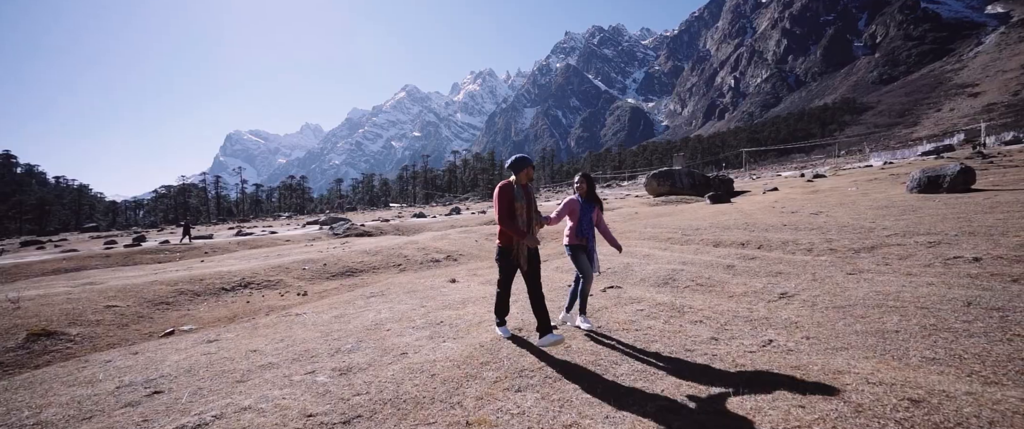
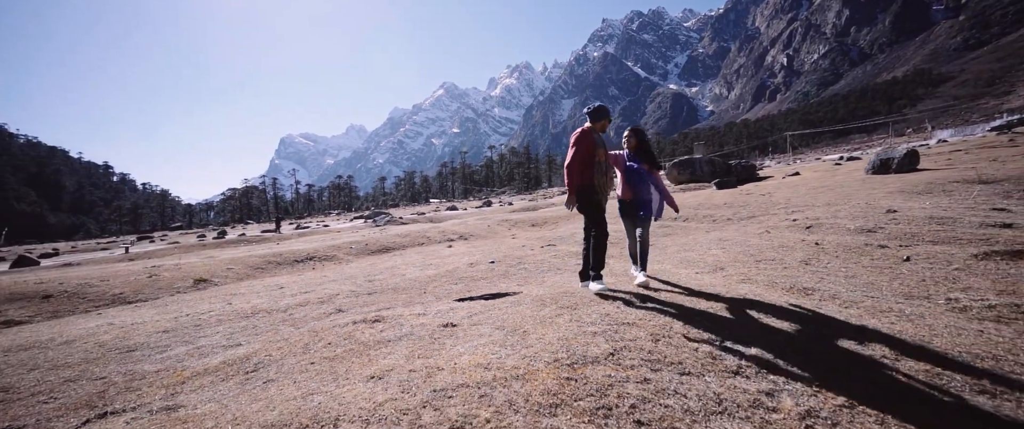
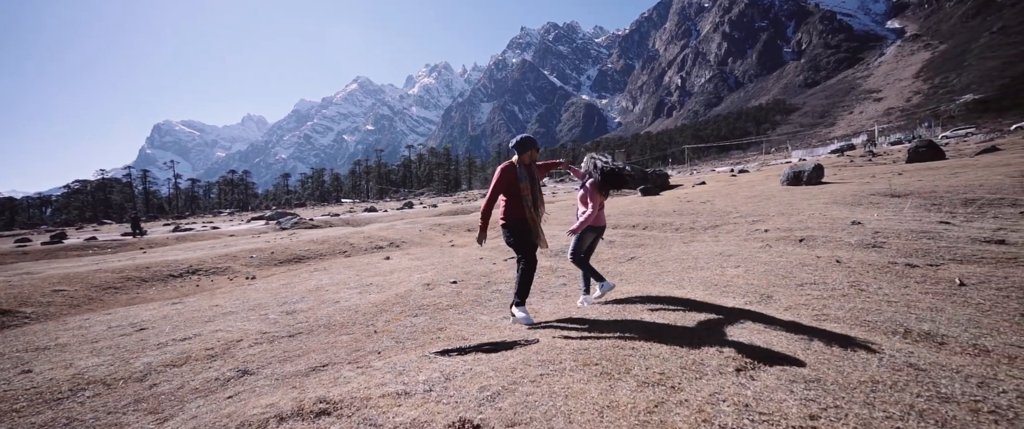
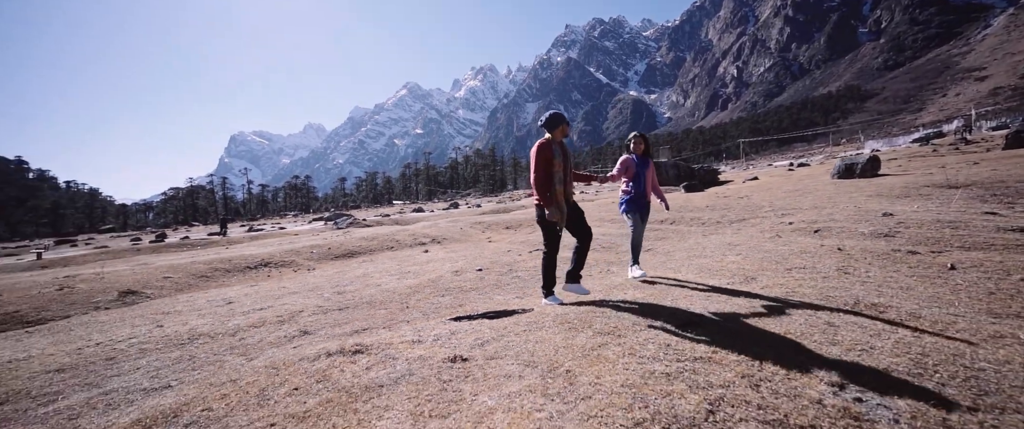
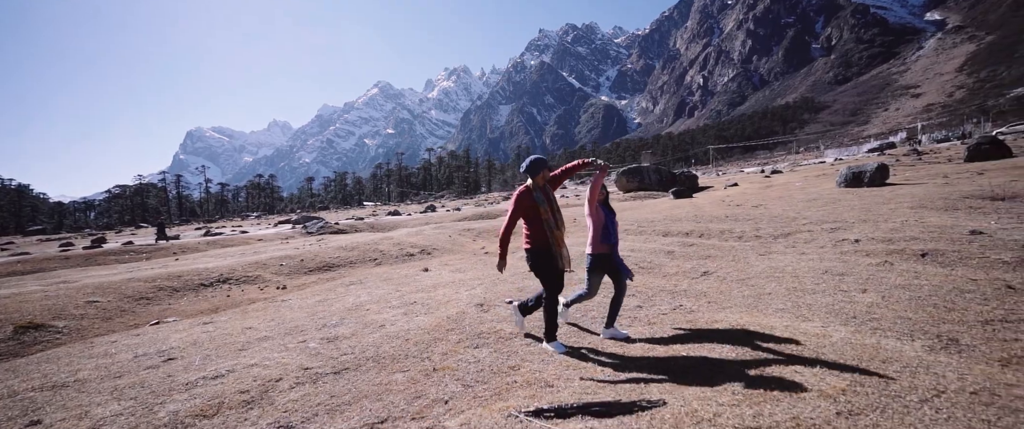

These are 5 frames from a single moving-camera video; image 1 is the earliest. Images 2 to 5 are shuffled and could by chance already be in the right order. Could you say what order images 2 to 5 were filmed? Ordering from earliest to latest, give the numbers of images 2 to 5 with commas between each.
5, 3, 4, 2
